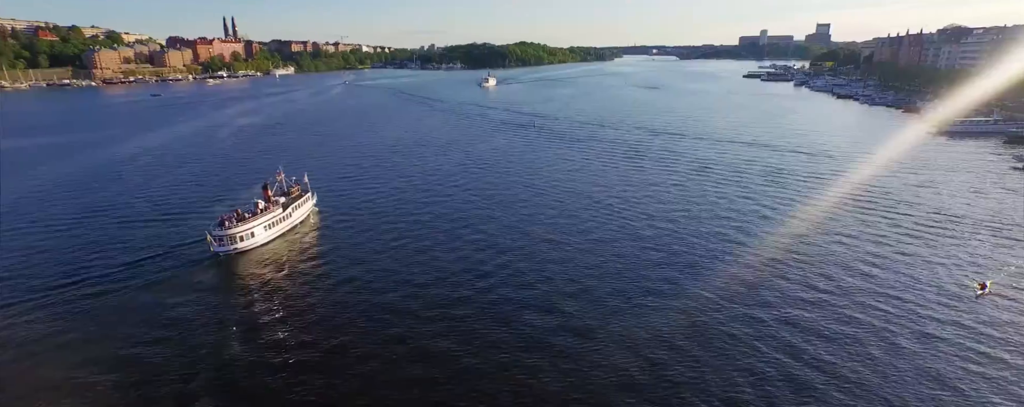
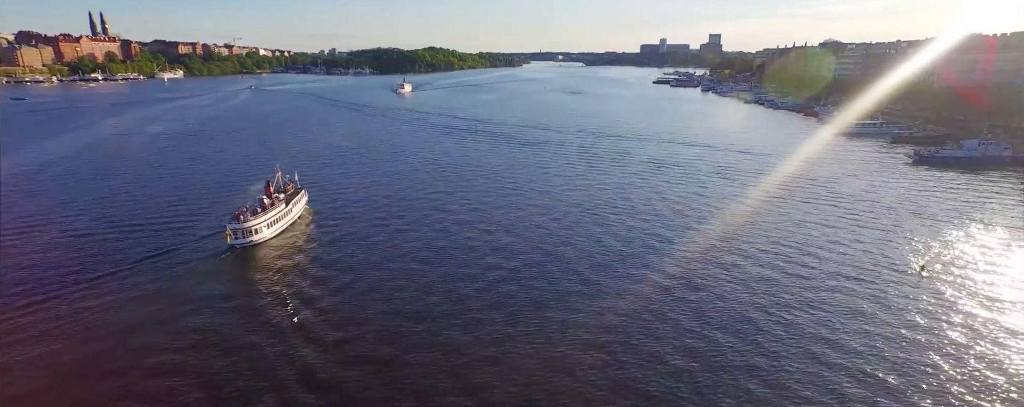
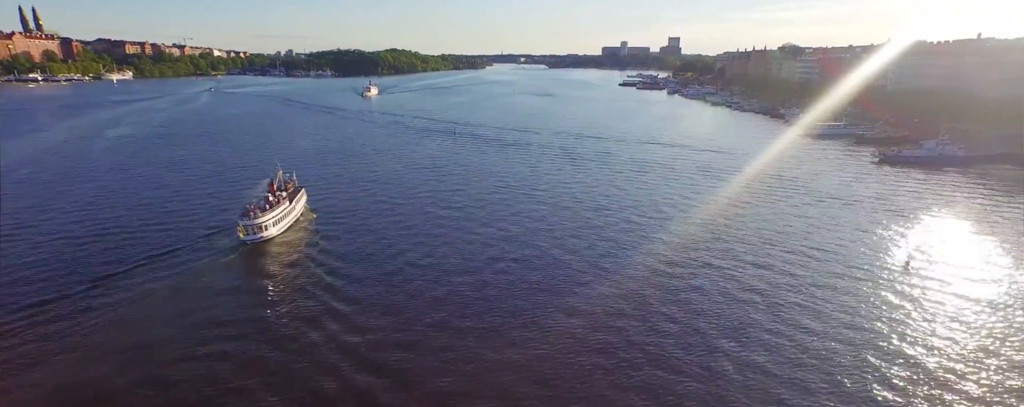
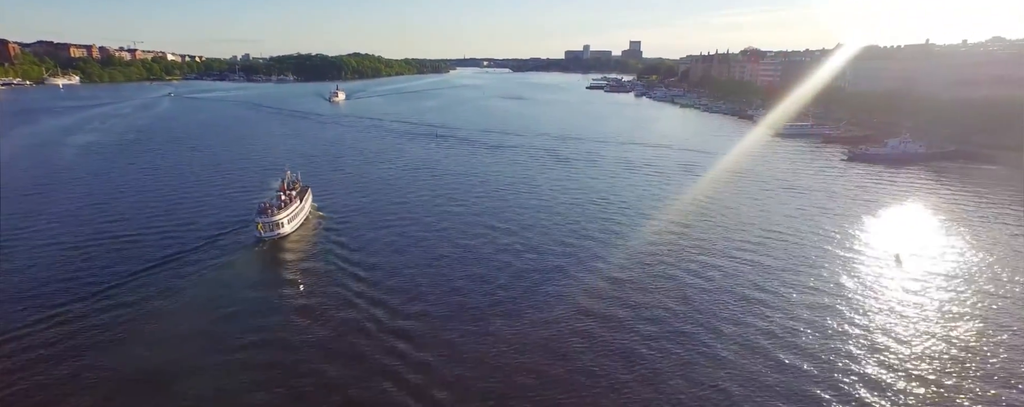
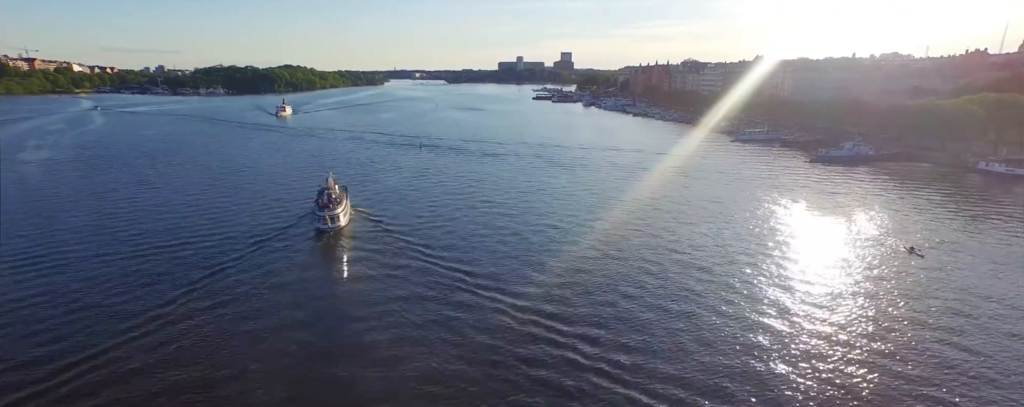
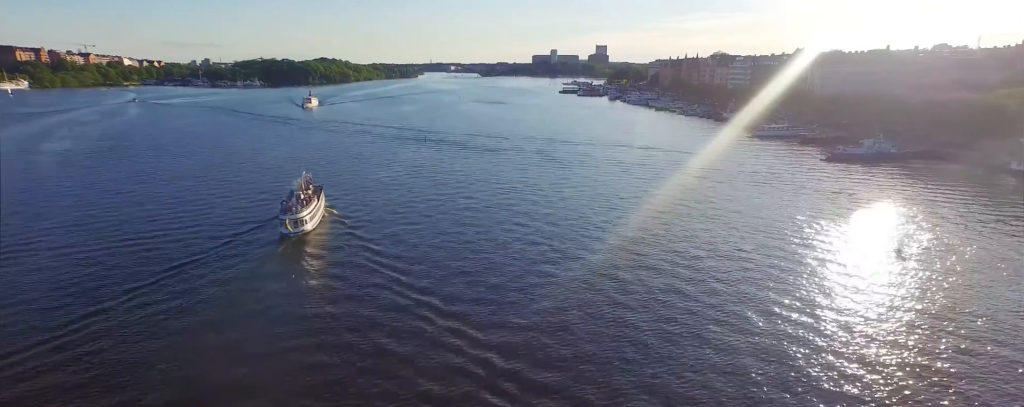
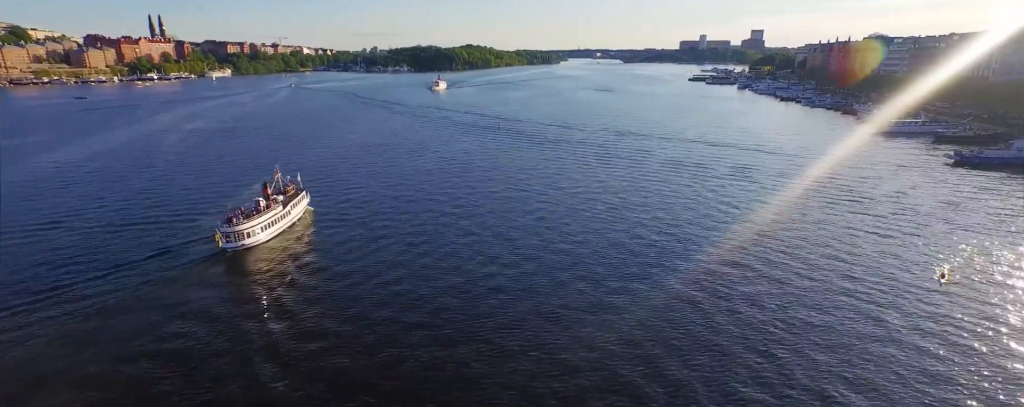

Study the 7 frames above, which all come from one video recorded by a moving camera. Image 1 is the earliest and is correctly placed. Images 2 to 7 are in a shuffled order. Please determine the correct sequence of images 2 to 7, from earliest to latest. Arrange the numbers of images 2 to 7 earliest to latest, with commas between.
7, 2, 3, 4, 6, 5
